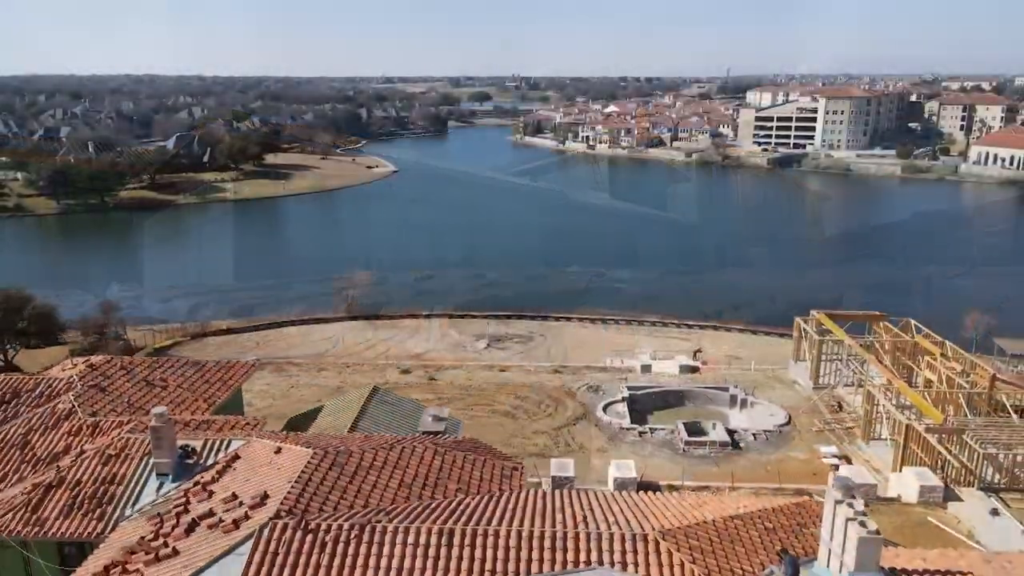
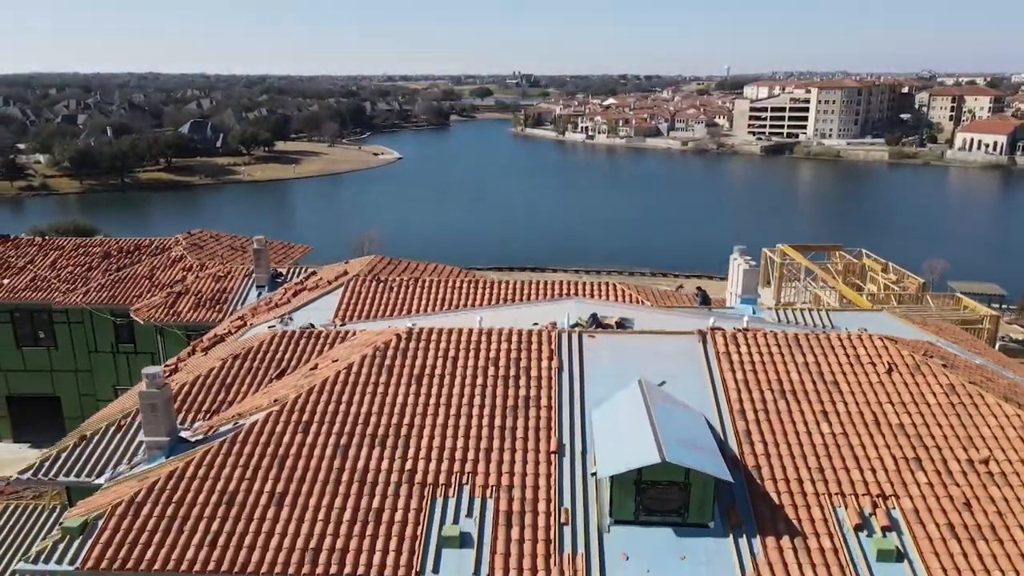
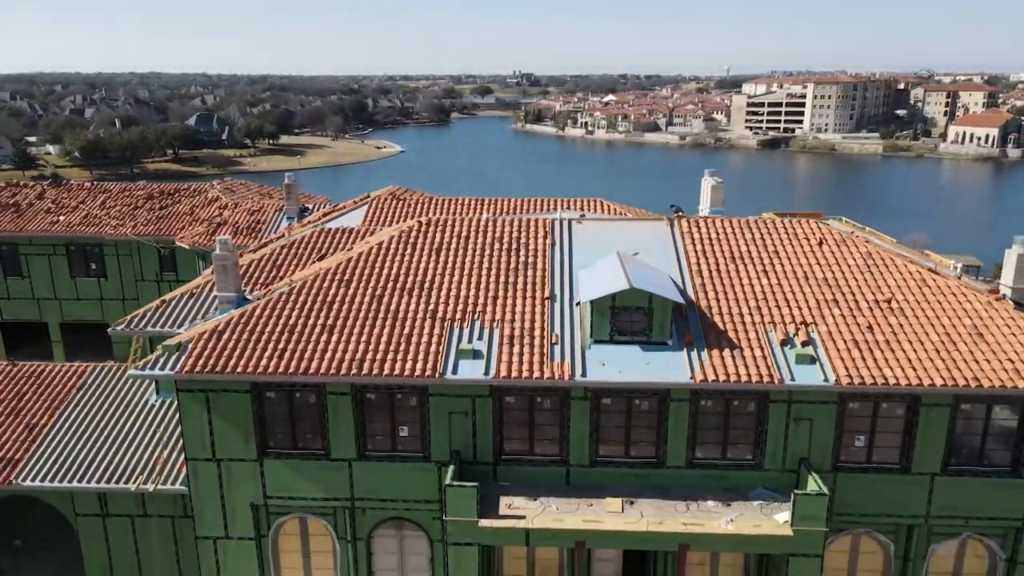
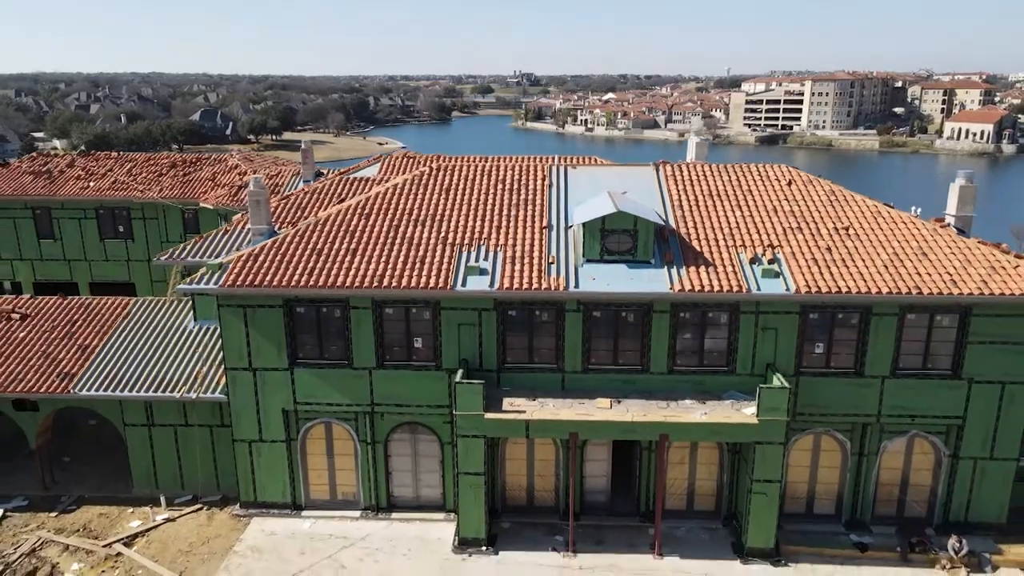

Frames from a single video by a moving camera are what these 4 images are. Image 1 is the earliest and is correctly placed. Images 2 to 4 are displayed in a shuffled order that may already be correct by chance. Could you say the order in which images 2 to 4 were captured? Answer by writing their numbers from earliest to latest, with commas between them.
2, 3, 4
